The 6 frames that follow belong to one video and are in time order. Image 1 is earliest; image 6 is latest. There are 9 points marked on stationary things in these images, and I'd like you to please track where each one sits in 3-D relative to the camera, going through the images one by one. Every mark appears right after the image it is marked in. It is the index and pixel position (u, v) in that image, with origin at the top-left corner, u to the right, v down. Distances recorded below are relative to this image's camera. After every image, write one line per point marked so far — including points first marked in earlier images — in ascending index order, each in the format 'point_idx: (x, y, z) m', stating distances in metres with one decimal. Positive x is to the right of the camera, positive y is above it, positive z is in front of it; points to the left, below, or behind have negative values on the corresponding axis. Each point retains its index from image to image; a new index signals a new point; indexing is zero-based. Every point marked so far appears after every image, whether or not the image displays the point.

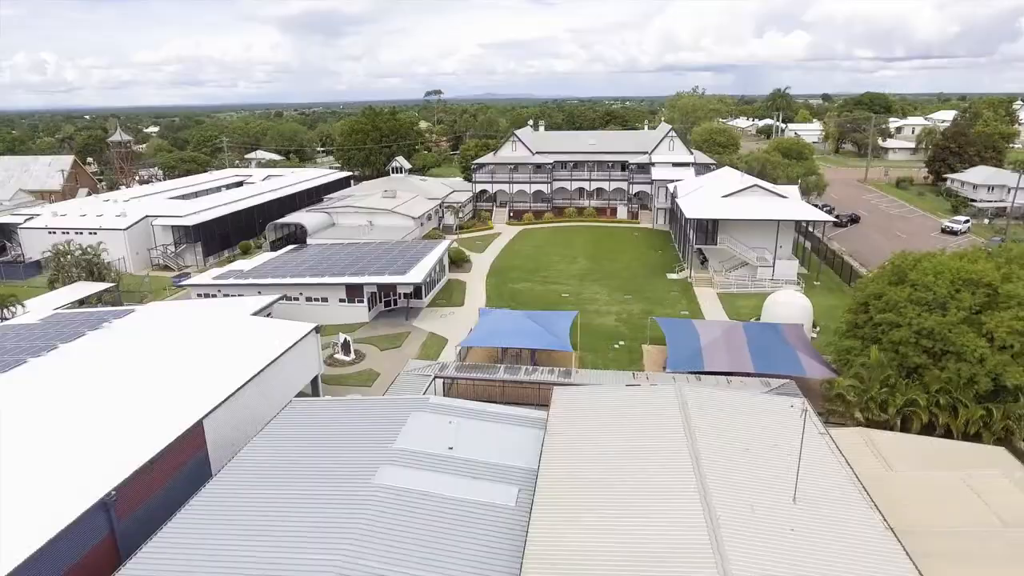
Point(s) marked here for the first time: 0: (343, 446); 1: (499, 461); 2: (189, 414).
0: (-4.4, -4.4, +17.4) m
1: (-0.3, -4.6, +17.1) m
2: (-9.4, -3.8, +18.6) m
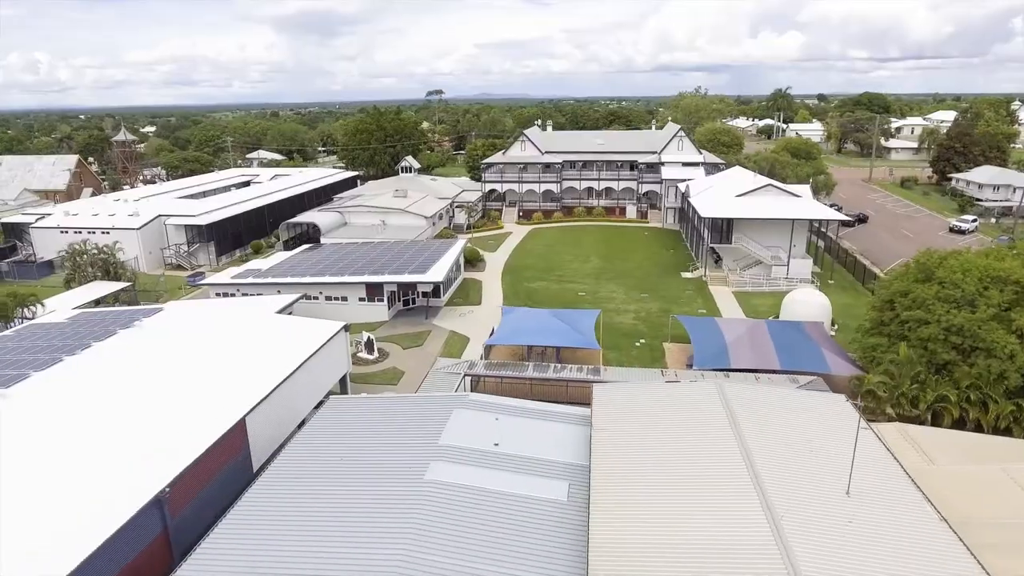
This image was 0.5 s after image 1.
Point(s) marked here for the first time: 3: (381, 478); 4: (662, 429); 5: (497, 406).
0: (-3.2, -4.3, +17.5) m
1: (+0.9, -4.5, +17.2) m
2: (-8.2, -3.7, +18.7) m
3: (-3.2, -4.8, +16.1) m
4: (+3.9, -3.7, +16.6) m
5: (-0.3, -3.6, +19.7) m
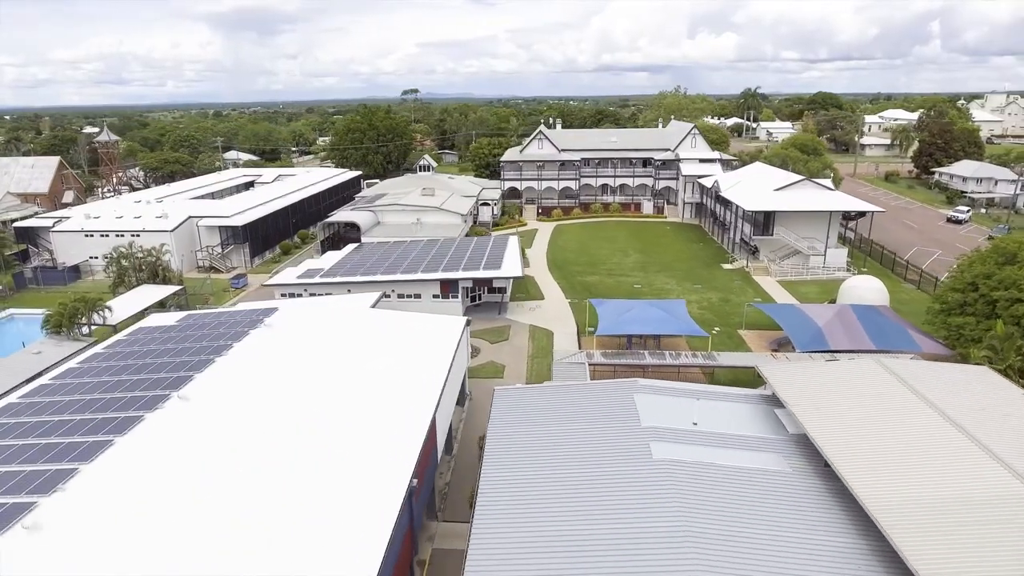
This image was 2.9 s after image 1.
0: (+2.4, -4.0, +18.1) m
1: (+6.6, -4.1, +18.2) m
2: (-2.7, -3.5, +18.9) m
3: (+2.5, -4.5, +16.7) m
4: (+9.6, -3.2, +17.7) m
5: (+5.1, -3.2, +20.5) m
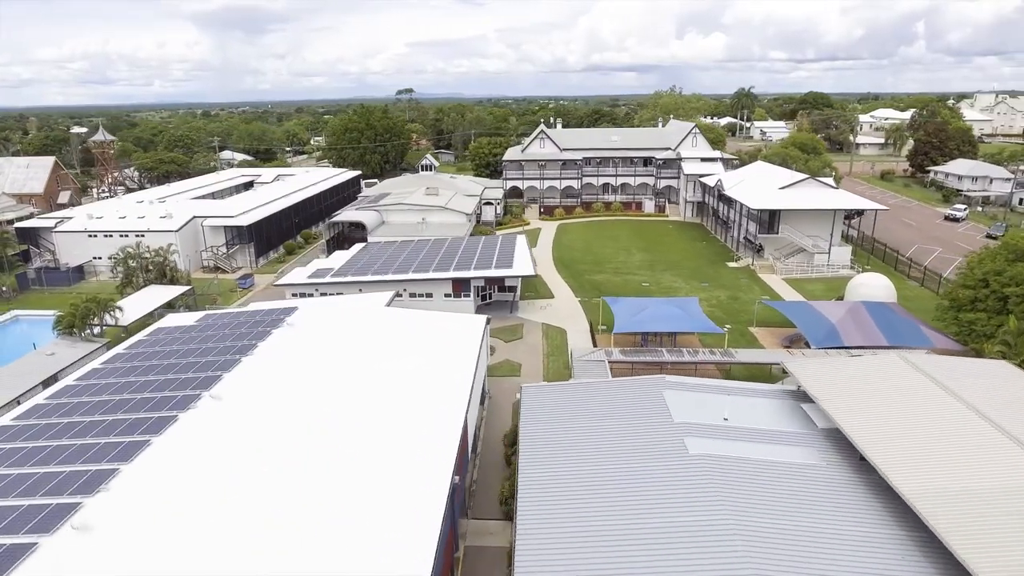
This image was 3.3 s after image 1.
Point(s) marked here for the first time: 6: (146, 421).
0: (+3.3, -3.9, +18.2) m
1: (+7.5, -4.0, +18.4) m
2: (-1.8, -3.5, +18.9) m
3: (+3.5, -4.4, +16.8) m
4: (+10.5, -3.1, +18.0) m
5: (+6.0, -3.1, +20.7) m
6: (-9.8, -3.6, +17.3) m
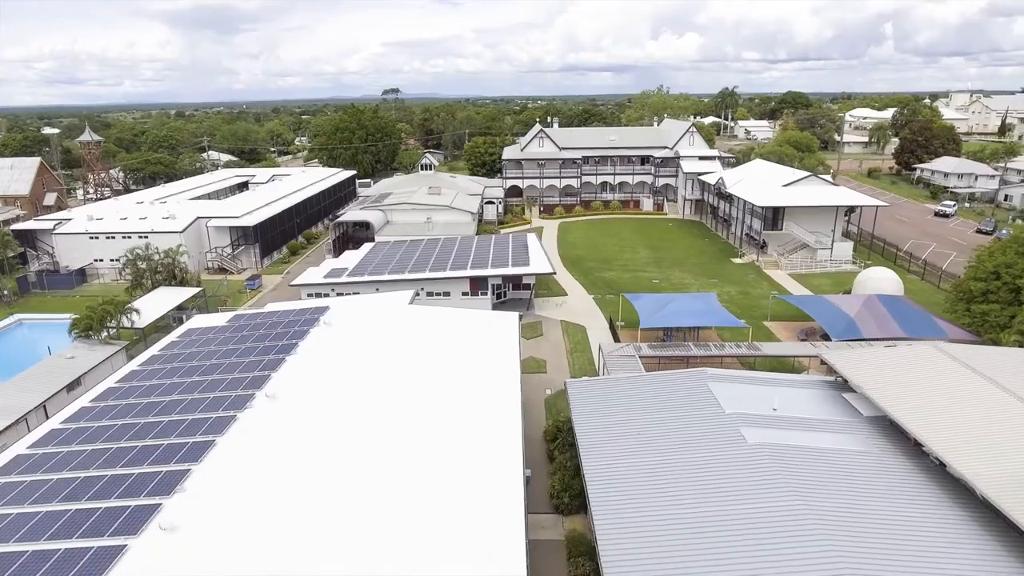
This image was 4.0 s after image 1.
0: (+4.9, -3.8, +18.6) m
1: (+9.1, -3.8, +18.8) m
2: (-0.2, -3.4, +19.1) m
3: (+5.1, -4.2, +17.2) m
4: (+12.1, -2.9, +18.6) m
5: (+7.5, -2.9, +21.1) m
6: (-8.2, -3.6, +17.2) m
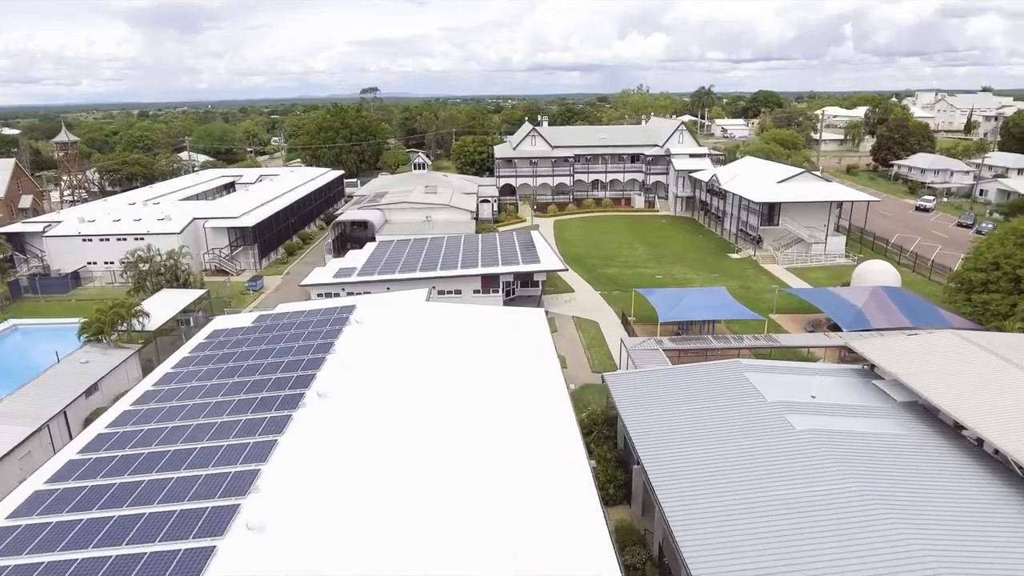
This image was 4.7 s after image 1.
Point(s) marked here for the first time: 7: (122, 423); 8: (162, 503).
0: (+6.4, -3.5, +19.0) m
1: (+10.5, -3.5, +19.5) m
2: (+1.2, -3.2, +19.3) m
3: (+6.6, -4.0, +17.7) m
4: (+13.5, -2.6, +19.4) m
5: (+8.8, -2.7, +21.7) m
6: (-6.7, -3.5, +17.1) m
7: (-10.8, -3.7, +17.8) m
8: (-7.5, -4.6, +13.7) m
